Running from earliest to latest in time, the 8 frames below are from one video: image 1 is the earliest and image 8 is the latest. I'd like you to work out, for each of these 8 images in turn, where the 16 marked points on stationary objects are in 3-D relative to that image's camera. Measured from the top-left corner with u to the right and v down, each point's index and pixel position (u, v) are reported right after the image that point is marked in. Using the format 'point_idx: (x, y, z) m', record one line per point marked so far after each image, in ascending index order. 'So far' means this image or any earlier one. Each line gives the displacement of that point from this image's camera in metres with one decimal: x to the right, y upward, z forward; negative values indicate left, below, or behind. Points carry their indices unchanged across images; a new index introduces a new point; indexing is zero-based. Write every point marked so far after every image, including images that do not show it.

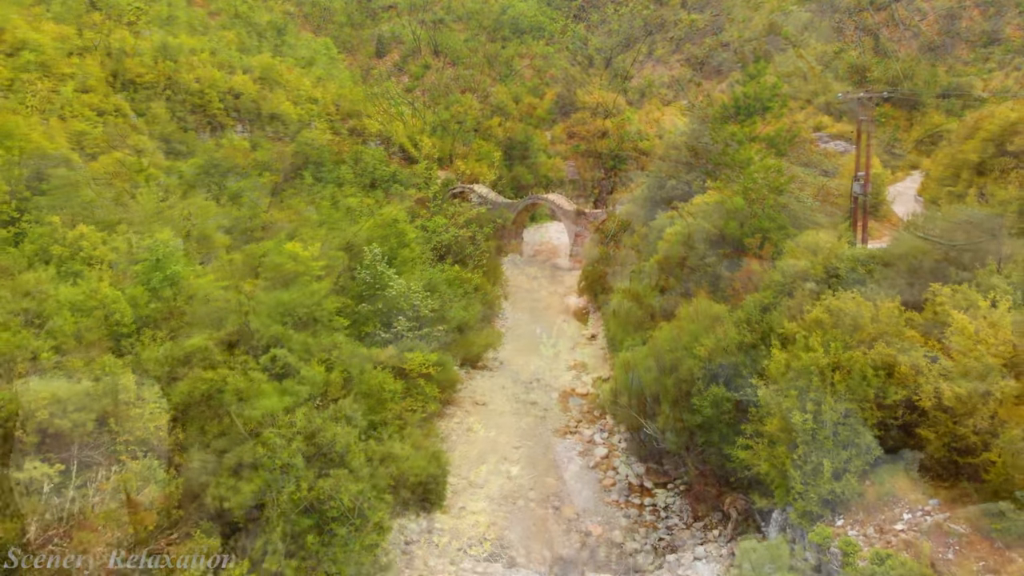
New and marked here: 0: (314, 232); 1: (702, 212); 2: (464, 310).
0: (-5.6, +1.5, +15.8) m
1: (+5.0, +2.0, +14.7) m
2: (-1.7, -0.7, +18.3) m
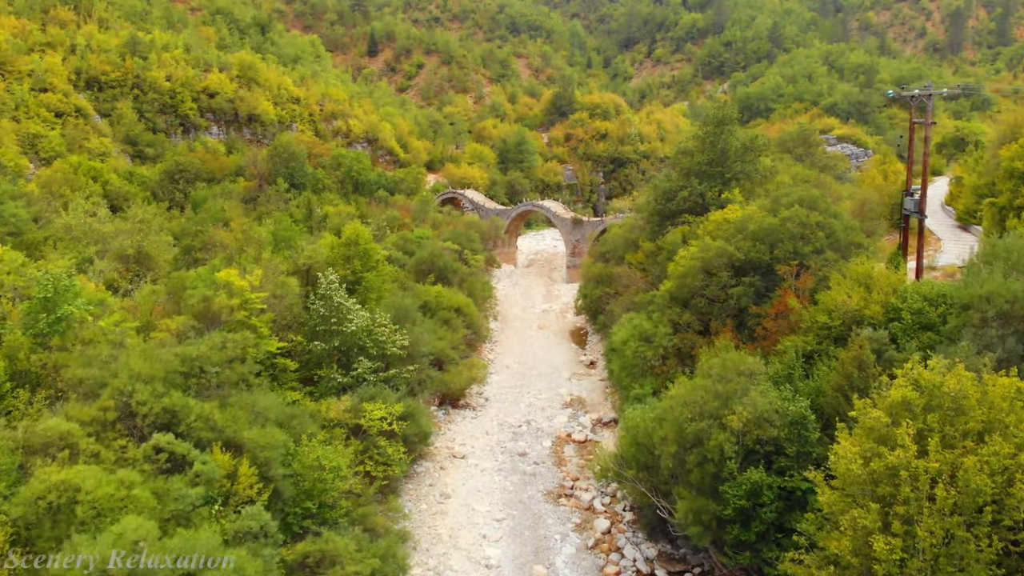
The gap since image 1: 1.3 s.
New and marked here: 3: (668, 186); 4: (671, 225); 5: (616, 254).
0: (-6.0, +0.7, +13.4) m
1: (+4.7, +1.2, +12.4) m
2: (-2.0, -1.5, +15.9) m
3: (+4.4, +2.9, +15.6) m
4: (+4.4, +1.8, +15.7) m
5: (+3.6, +1.1, +19.2) m
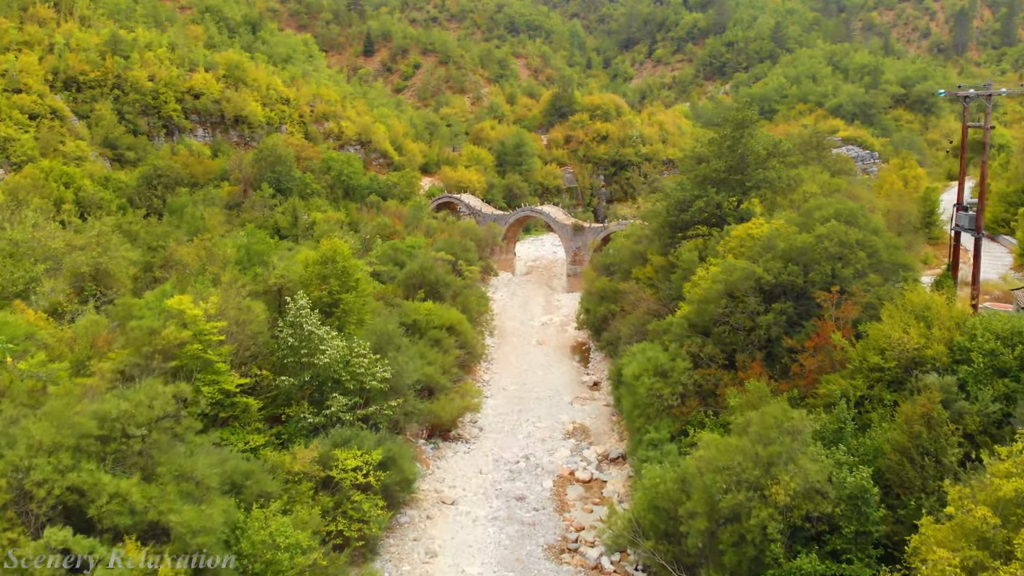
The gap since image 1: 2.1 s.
0: (-6.1, +0.2, +12.0) m
1: (+4.6, +0.7, +10.9) m
2: (-2.1, -2.0, +14.4) m
3: (+4.3, +2.4, +14.2) m
4: (+4.4, +1.3, +14.2) m
5: (+3.5, +0.6, +17.7) m
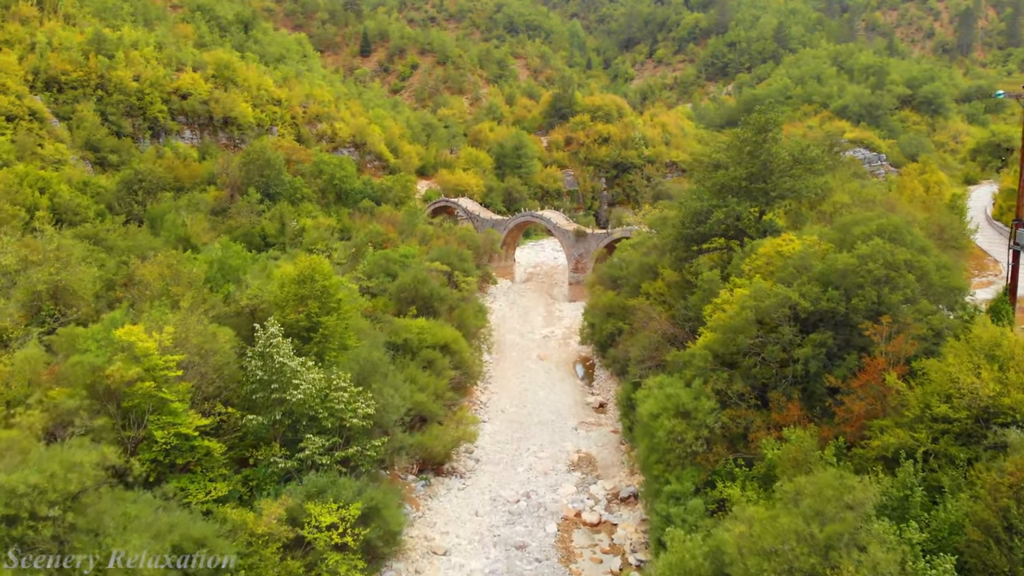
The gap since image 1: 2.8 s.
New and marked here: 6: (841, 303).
0: (-6.1, -0.2, +10.7) m
1: (+4.6, +0.3, +9.6) m
2: (-2.1, -2.4, +13.2) m
3: (+4.3, +2.0, +12.9) m
4: (+4.4, +0.8, +13.0) m
5: (+3.5, +0.2, +16.5) m
6: (+5.0, -0.2, +8.6) m
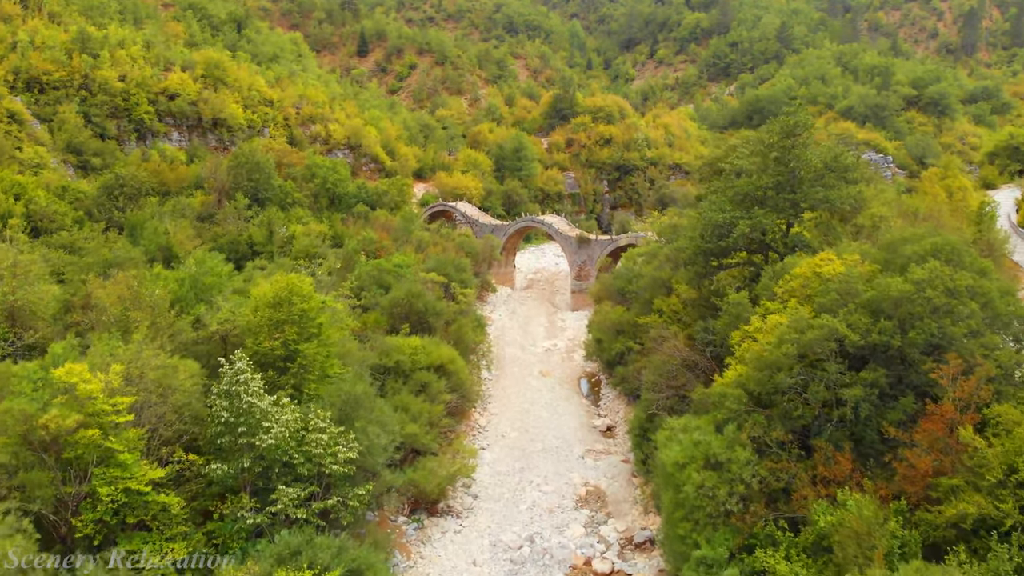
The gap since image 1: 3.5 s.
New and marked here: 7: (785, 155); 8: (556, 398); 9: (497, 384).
0: (-6.1, -0.6, +9.5) m
1: (+4.6, -0.1, +8.5) m
2: (-2.1, -2.8, +12.0) m
3: (+4.4, +1.6, +11.8) m
4: (+4.4, +0.4, +11.8) m
5: (+3.5, -0.2, +15.3) m
6: (+5.0, -0.6, +7.4) m
7: (+5.6, +2.7, +11.5) m
8: (+1.4, -3.4, +17.5) m
9: (-0.5, -3.1, +18.0) m
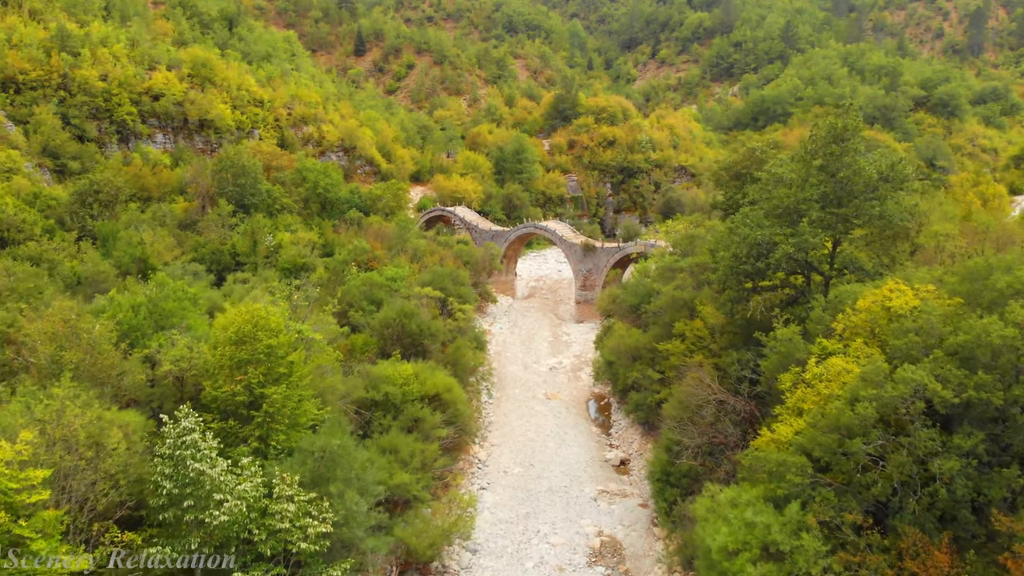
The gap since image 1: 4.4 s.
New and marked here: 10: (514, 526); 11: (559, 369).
0: (-6.0, -1.1, +8.0) m
1: (+4.7, -0.6, +7.0) m
2: (-2.0, -3.3, +10.5) m
3: (+4.5, +1.1, +10.3) m
4: (+4.5, -0.1, +10.3) m
5: (+3.6, -0.7, +13.8) m
6: (+5.1, -1.1, +5.9) m
7: (+5.6, +2.2, +10.0) m
8: (+1.4, -3.9, +16.0) m
9: (-0.4, -3.6, +16.5) m
10: (0.0, -4.9, +11.5) m
11: (+1.7, -2.9, +20.0) m
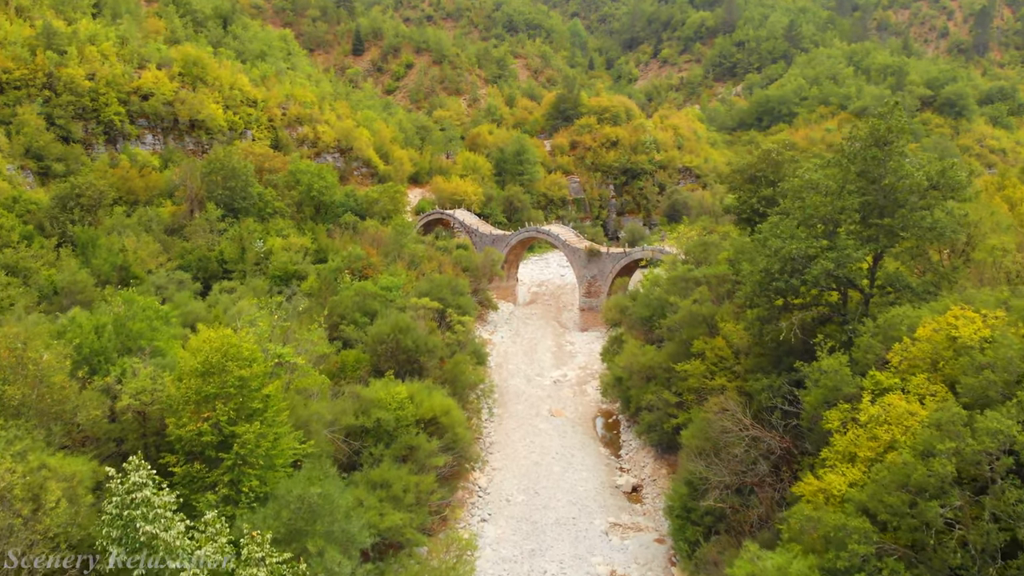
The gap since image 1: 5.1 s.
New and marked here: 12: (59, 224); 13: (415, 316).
0: (-5.9, -1.4, +7.0) m
1: (+4.8, -0.9, +6.0) m
2: (-1.9, -3.6, +9.5) m
3: (+4.5, +0.8, +9.3) m
4: (+4.6, -0.4, +9.3) m
5: (+3.7, -1.0, +12.8) m
6: (+5.2, -1.4, +4.9) m
7: (+5.7, +1.9, +9.0) m
8: (+1.5, -4.2, +15.0) m
9: (-0.3, -3.9, +15.5) m
10: (+0.1, -5.2, +10.5) m
11: (+1.7, -3.2, +19.0) m
12: (-15.9, +2.2, +19.6) m
13: (-2.7, -0.7, +15.9) m
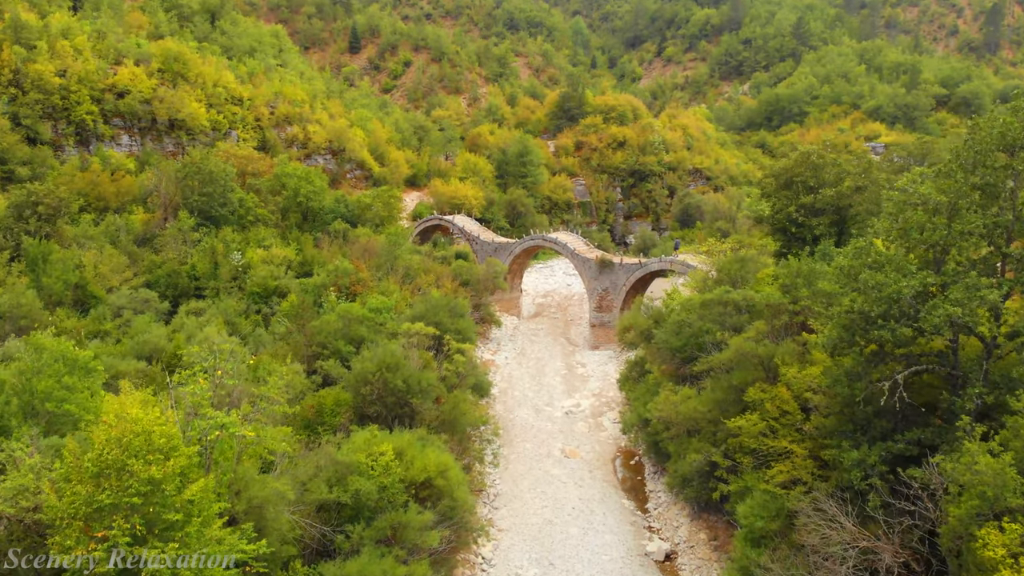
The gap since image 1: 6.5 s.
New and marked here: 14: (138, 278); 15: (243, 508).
0: (-5.7, -2.0, +4.9) m
1: (+5.0, -1.5, +3.9) m
2: (-1.7, -4.2, +7.4) m
3: (+4.7, +0.2, +7.2) m
4: (+4.7, -1.0, +7.2) m
5: (+3.8, -1.6, +10.7) m
6: (+5.4, -2.0, +2.8) m
7: (+5.9, +1.3, +6.9) m
8: (+1.7, -4.8, +12.9) m
9: (-0.1, -4.5, +13.4) m
10: (+0.3, -5.8, +8.4) m
11: (+1.9, -3.8, +16.9) m
12: (-15.7, +1.6, +17.5) m
13: (-2.5, -1.3, +13.8) m
14: (-11.5, +0.3, +17.2) m
15: (-3.3, -2.7, +6.9) m
